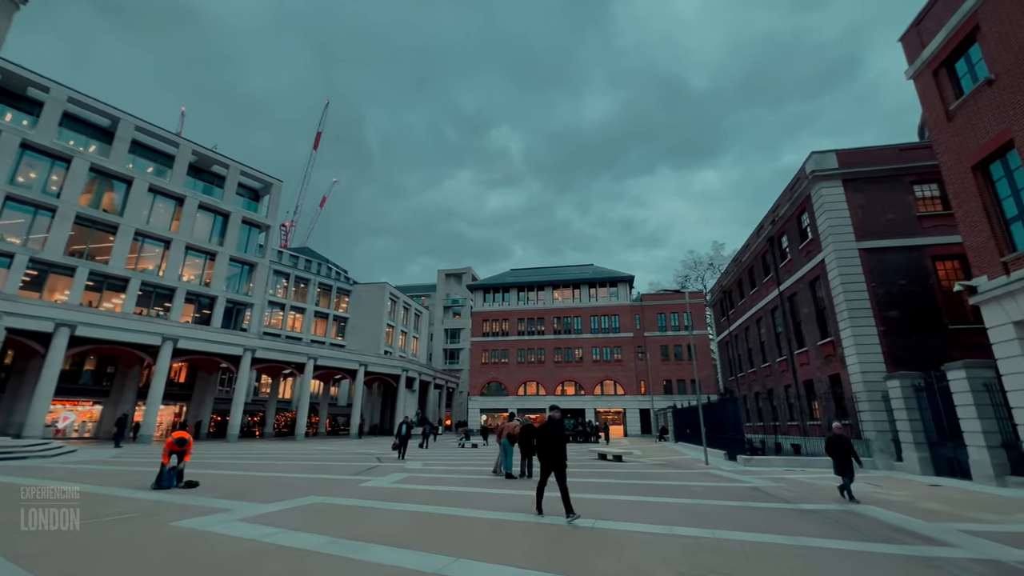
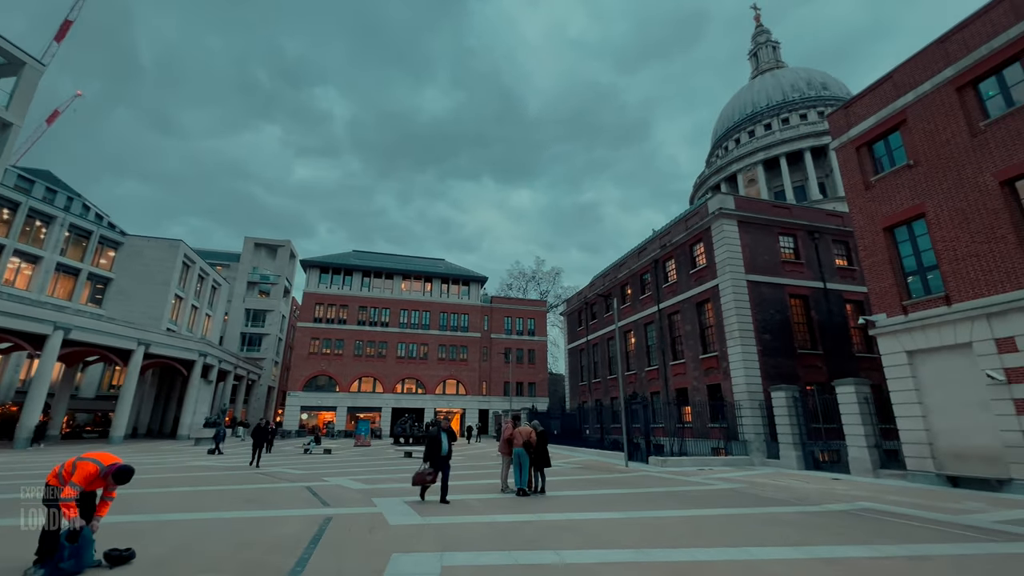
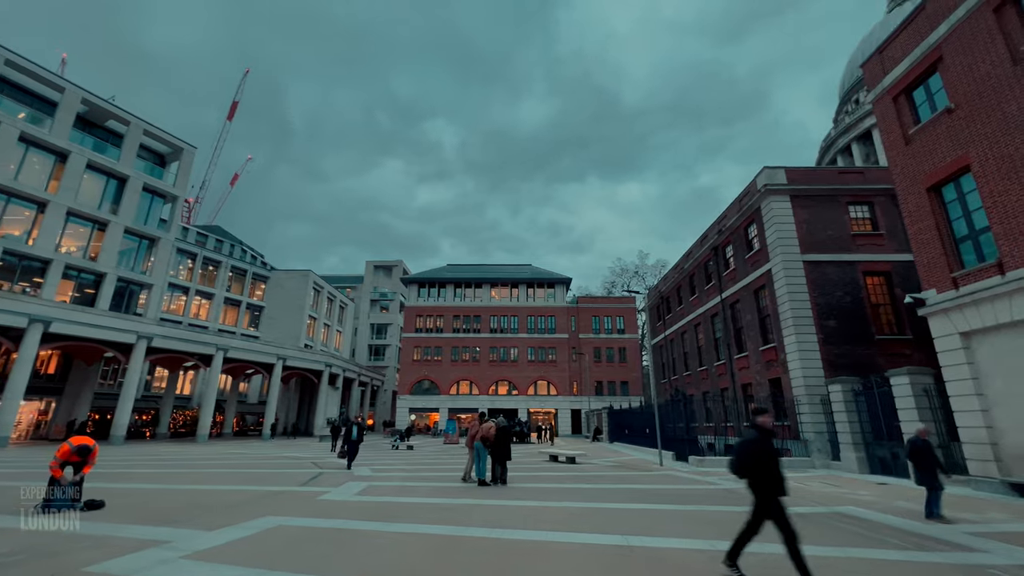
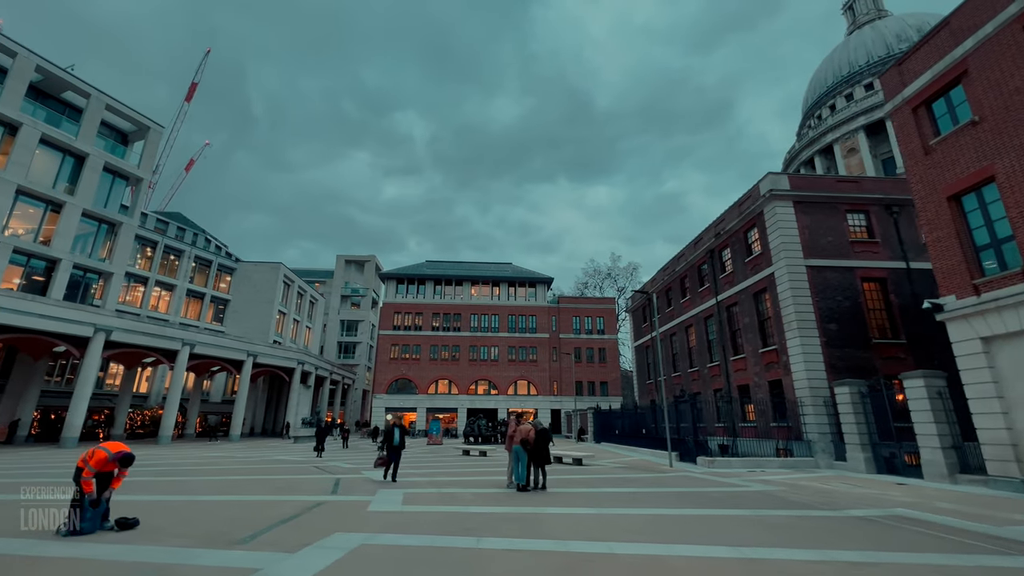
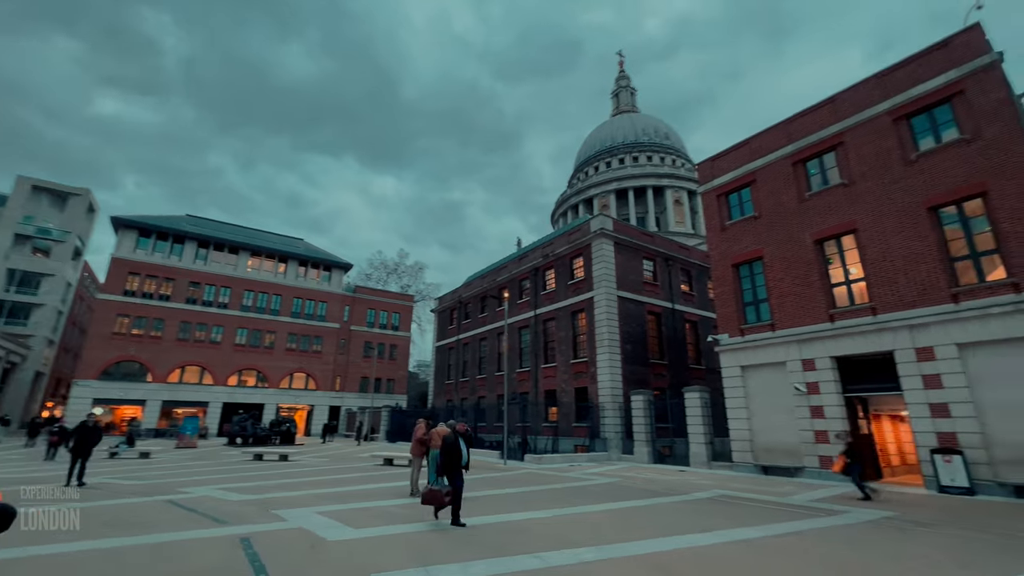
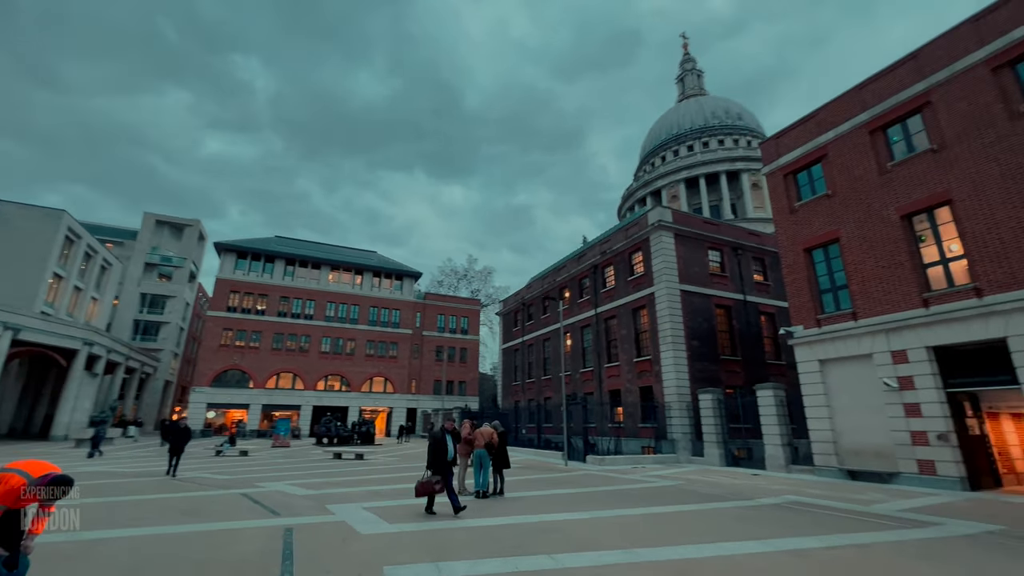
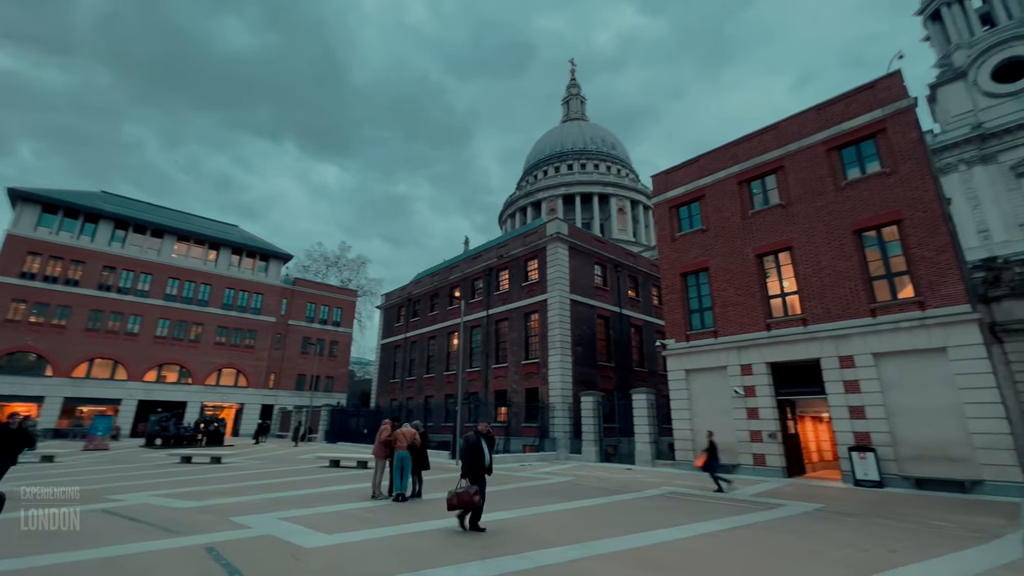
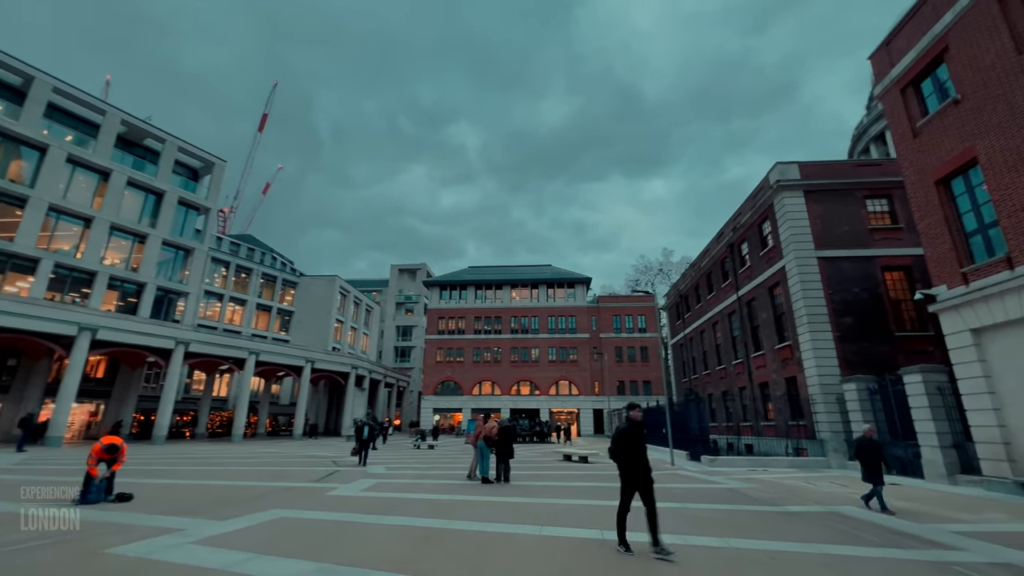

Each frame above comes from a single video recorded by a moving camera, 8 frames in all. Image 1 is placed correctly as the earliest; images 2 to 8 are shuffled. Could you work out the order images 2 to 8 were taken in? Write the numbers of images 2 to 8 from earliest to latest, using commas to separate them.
8, 3, 4, 2, 6, 5, 7
